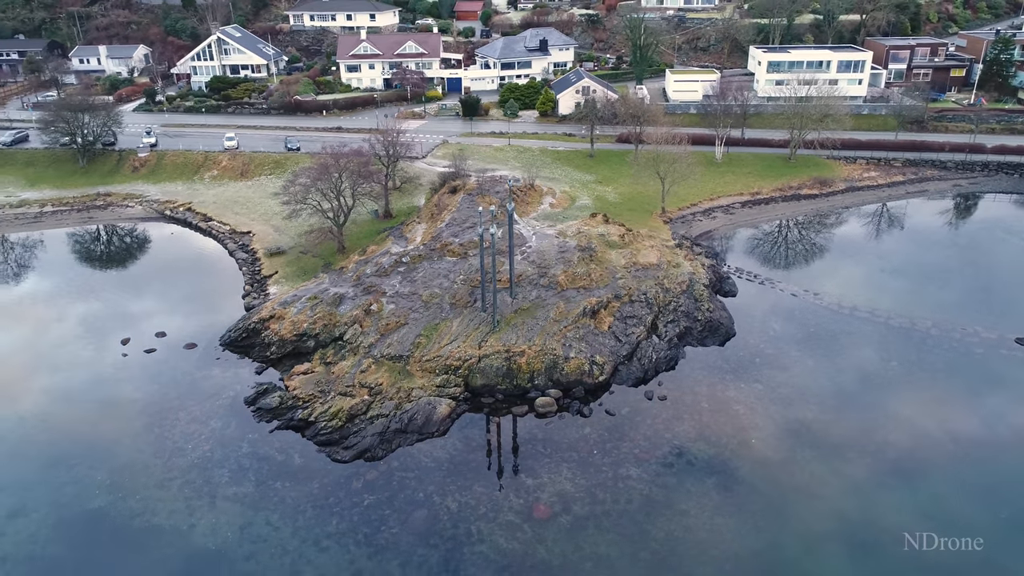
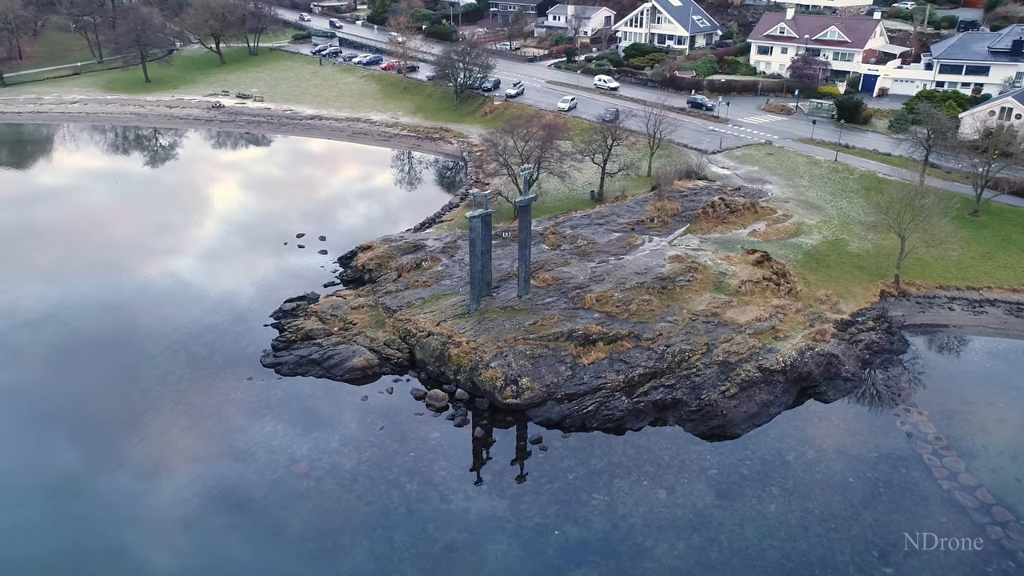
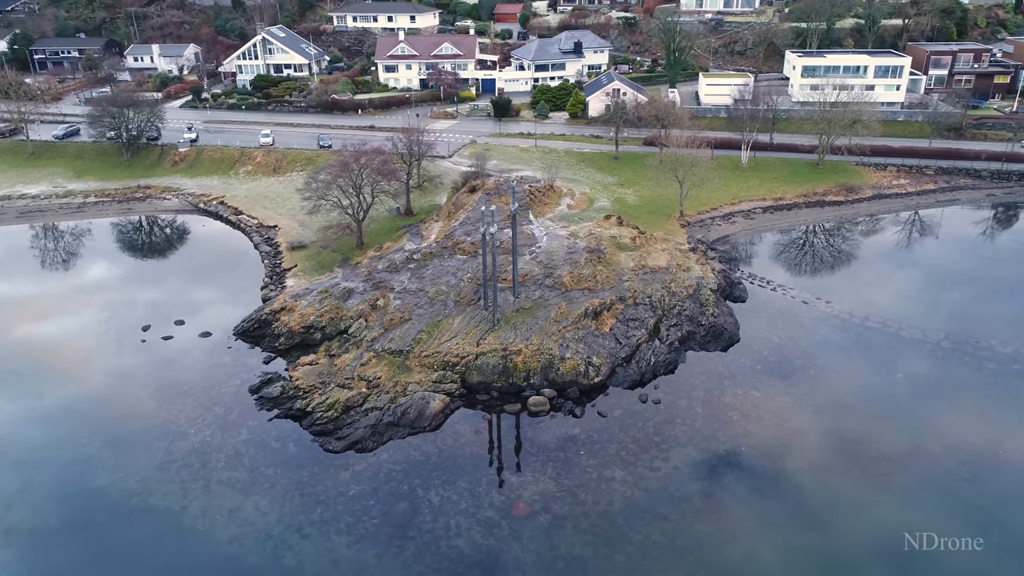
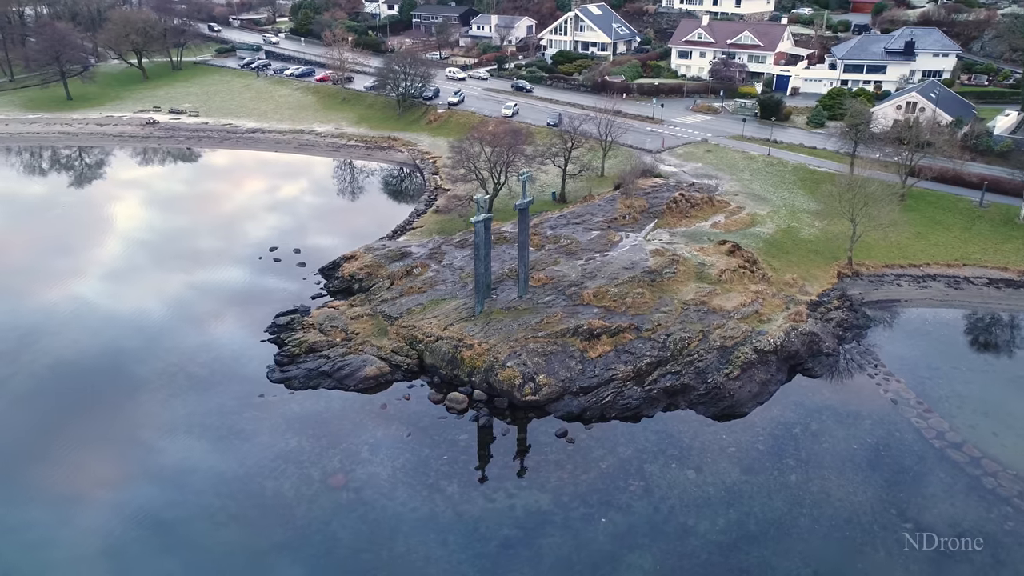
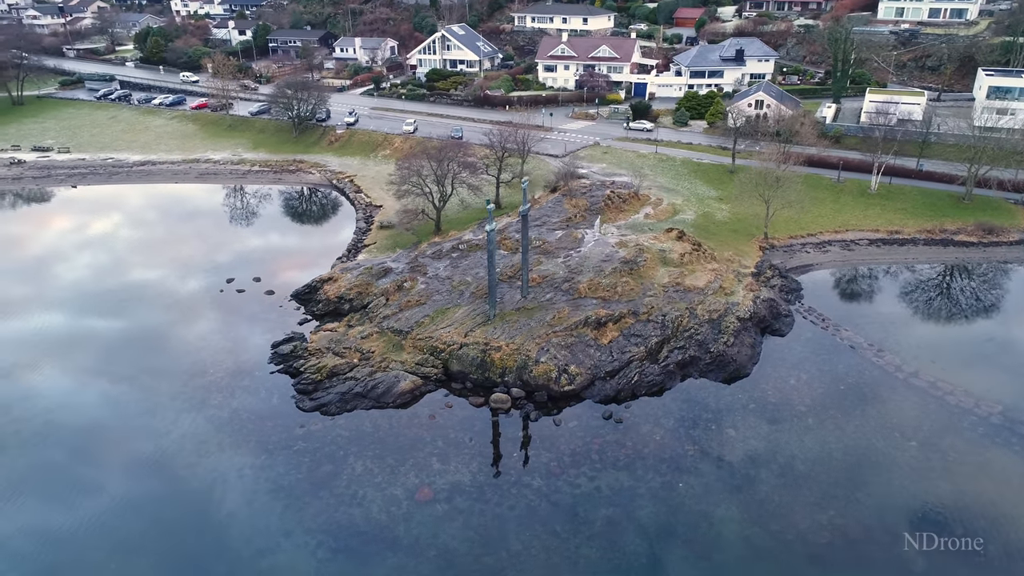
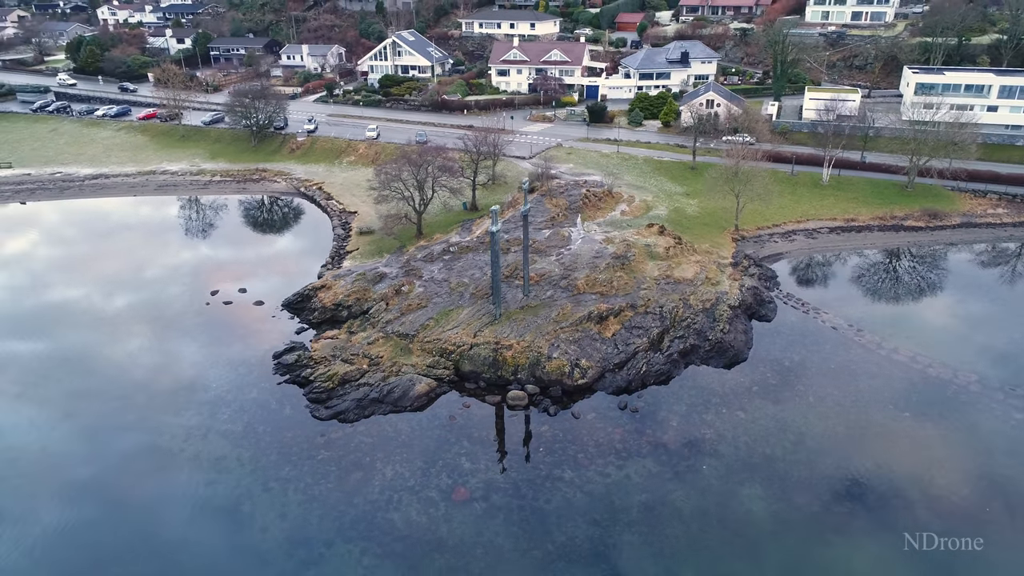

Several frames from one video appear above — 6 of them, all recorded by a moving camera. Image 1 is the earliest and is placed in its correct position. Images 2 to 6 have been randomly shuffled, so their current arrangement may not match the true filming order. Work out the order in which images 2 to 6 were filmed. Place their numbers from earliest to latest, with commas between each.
3, 6, 5, 4, 2
